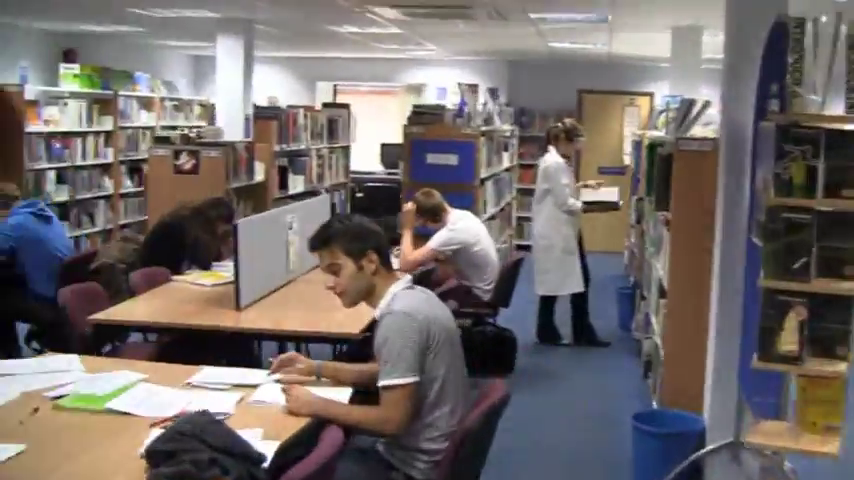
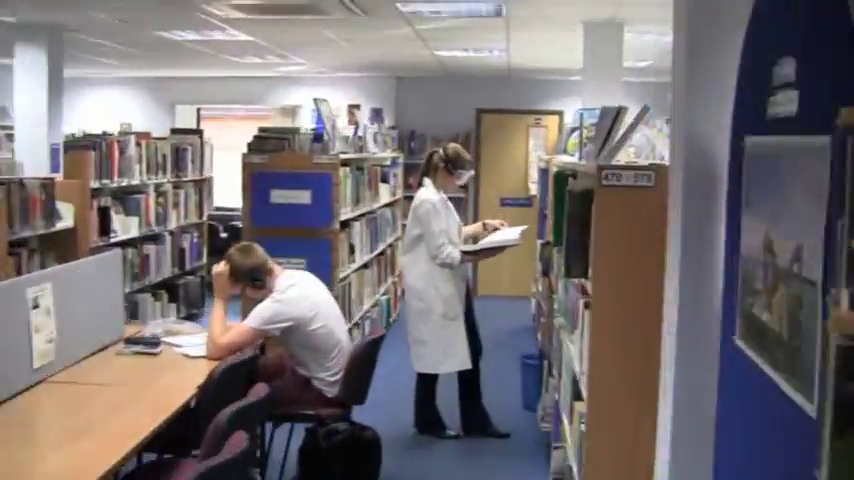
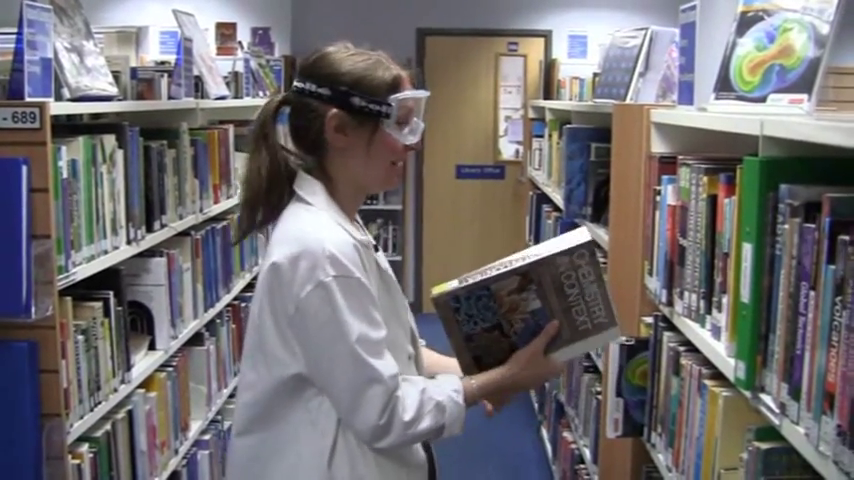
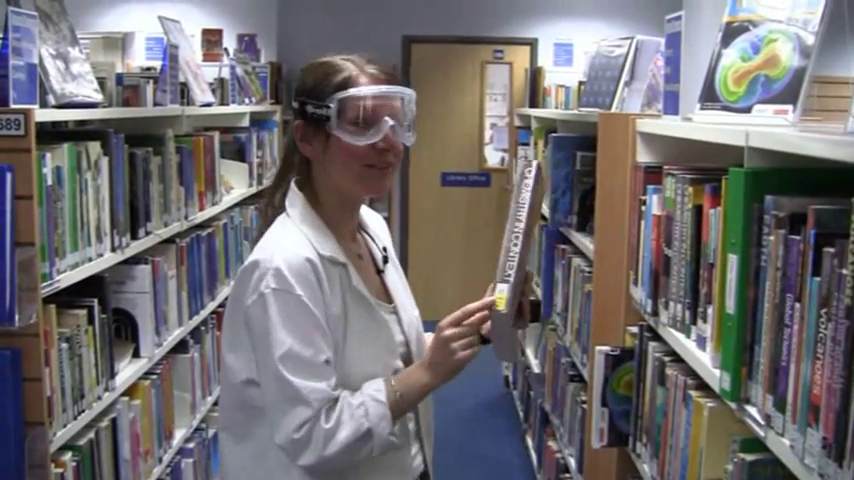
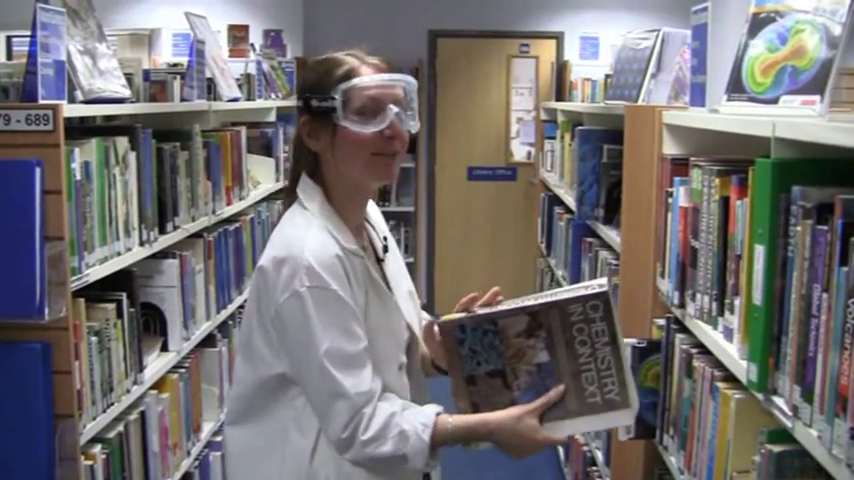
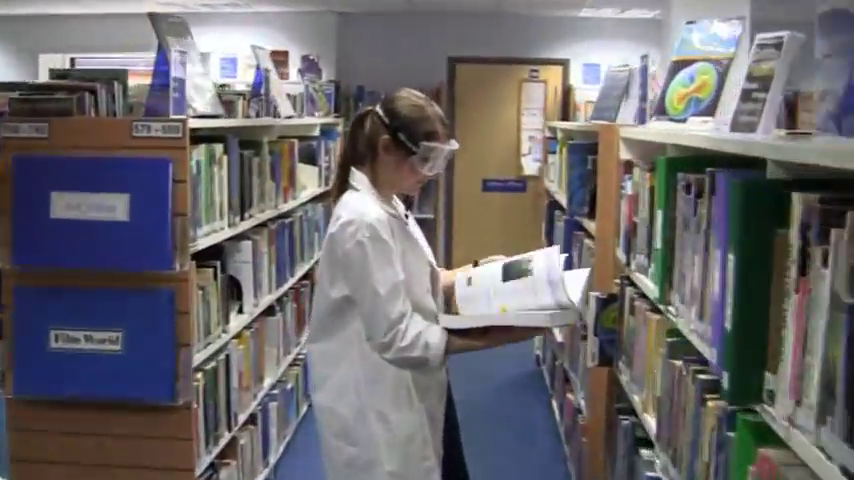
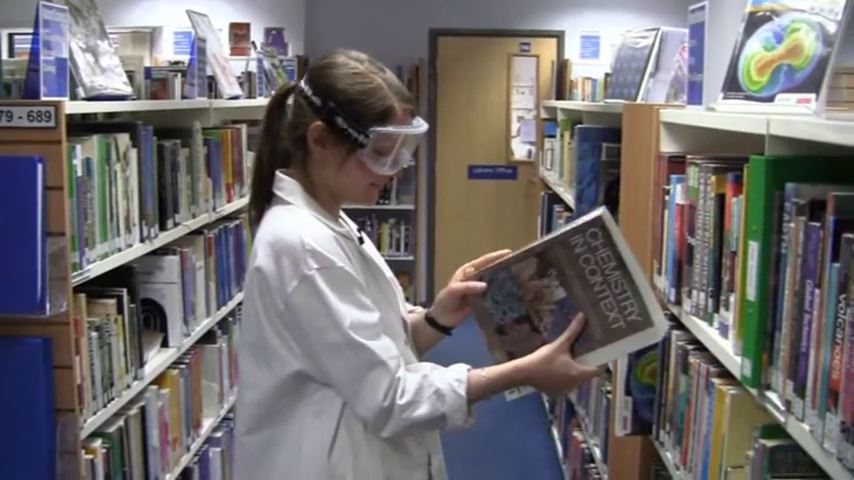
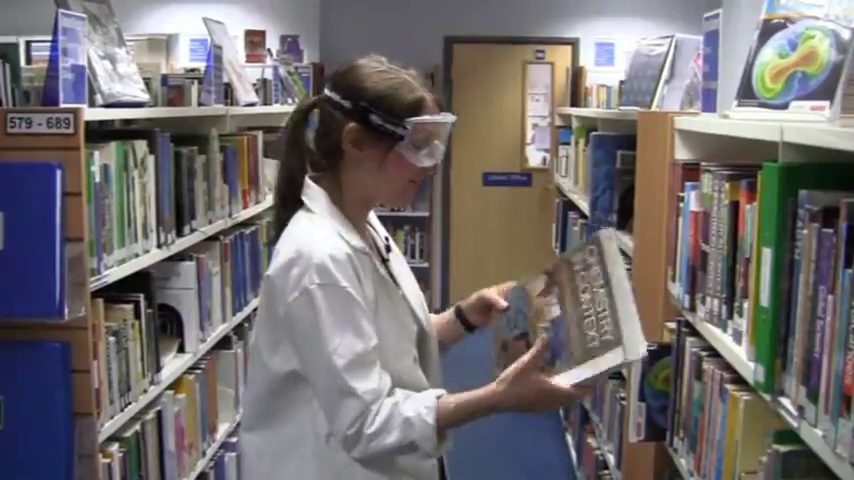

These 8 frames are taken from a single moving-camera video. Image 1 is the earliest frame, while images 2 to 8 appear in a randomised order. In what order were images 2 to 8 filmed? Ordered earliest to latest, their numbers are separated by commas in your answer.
2, 6, 8, 7, 5, 3, 4
